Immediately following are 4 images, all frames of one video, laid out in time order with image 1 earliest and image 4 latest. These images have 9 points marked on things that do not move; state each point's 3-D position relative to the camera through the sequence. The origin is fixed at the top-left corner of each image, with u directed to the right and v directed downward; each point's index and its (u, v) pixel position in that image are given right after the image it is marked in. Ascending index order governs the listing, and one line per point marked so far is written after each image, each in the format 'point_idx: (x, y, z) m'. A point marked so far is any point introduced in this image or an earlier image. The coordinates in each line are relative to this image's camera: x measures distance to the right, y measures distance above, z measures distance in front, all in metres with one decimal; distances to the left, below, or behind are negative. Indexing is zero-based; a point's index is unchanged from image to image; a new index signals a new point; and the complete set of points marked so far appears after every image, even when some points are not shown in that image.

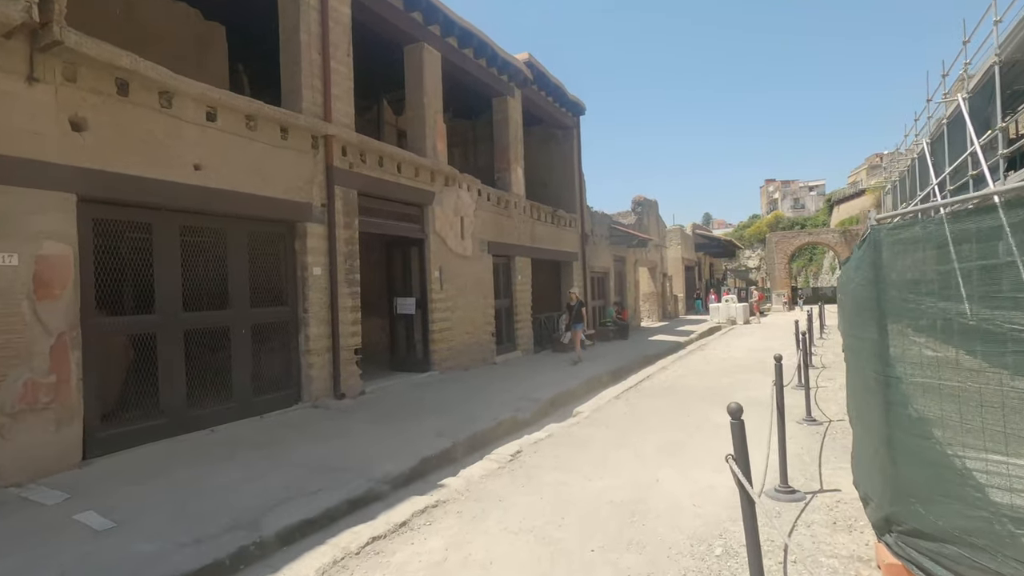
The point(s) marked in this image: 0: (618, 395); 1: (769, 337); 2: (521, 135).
0: (+1.7, -1.7, +8.6) m
1: (+8.7, -1.7, +18.0) m
2: (+0.2, +3.9, +13.4) m
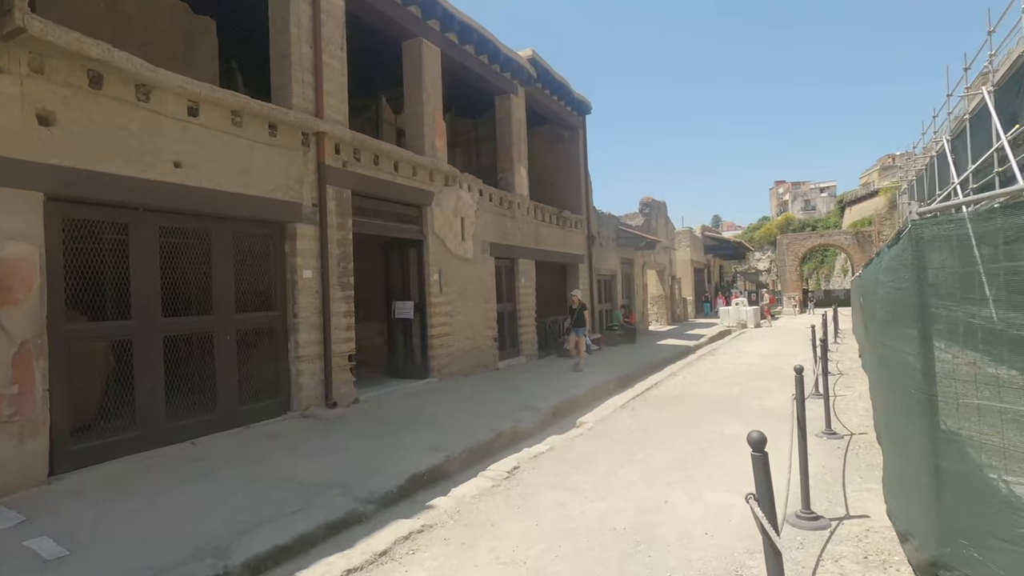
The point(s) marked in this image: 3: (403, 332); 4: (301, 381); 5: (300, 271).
0: (+1.7, -1.8, +8.2) m
1: (+8.8, -1.8, +17.5) m
2: (+0.3, +3.8, +13.1) m
3: (-2.0, -0.8, +9.9) m
4: (-2.8, -1.2, +7.1) m
5: (-2.8, +0.2, +7.1) m
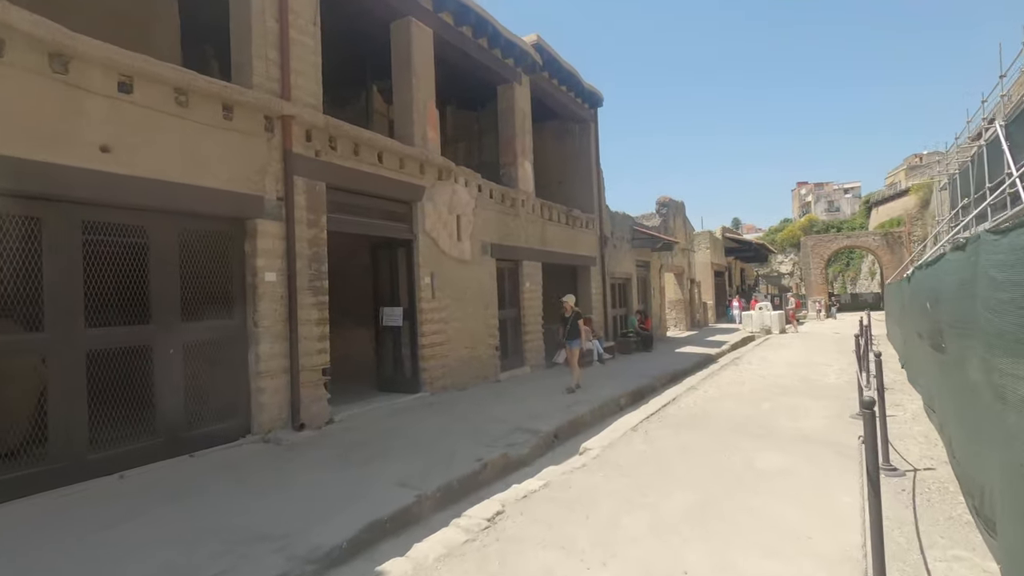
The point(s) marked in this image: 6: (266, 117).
0: (+1.7, -1.8, +7.1) m
1: (+9.1, -1.9, +16.2) m
2: (+0.4, +3.7, +12.1) m
3: (-2.0, -0.9, +8.9) m
4: (-2.9, -1.3, +6.2) m
5: (-2.9, +0.2, +6.2) m
6: (-2.9, +2.0, +6.4) m
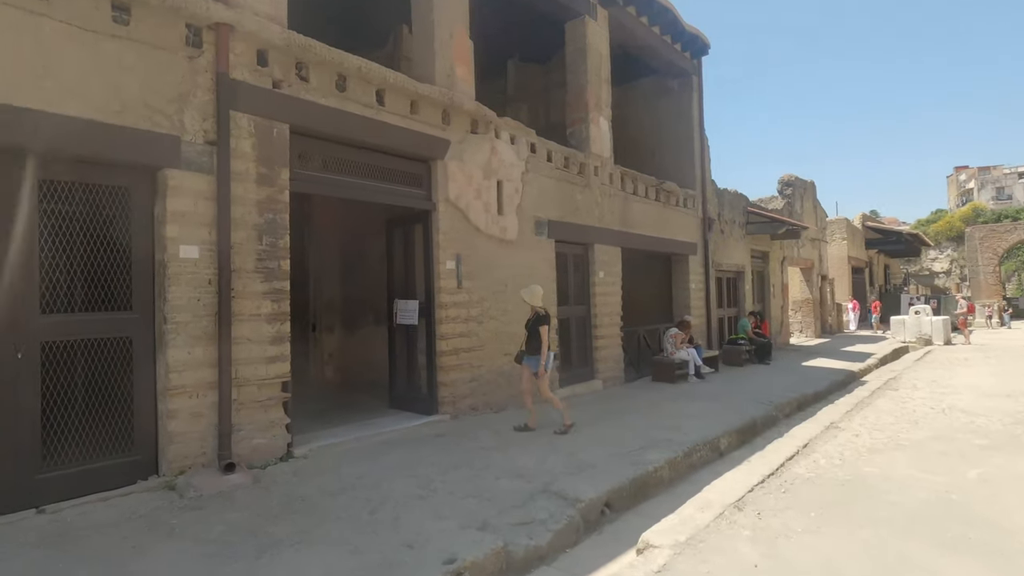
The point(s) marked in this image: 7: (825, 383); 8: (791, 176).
0: (+1.9, -1.7, +4.4) m
1: (+10.9, -1.8, +11.8) m
2: (+1.7, +3.8, +9.5) m
3: (-1.4, -0.7, +6.9) m
4: (-2.7, -1.1, +4.3) m
5: (-2.8, +0.3, +4.4) m
6: (-2.7, +2.2, +4.5) m
7: (+5.9, -1.8, +10.1) m
8: (+9.8, +3.9, +18.8) m
